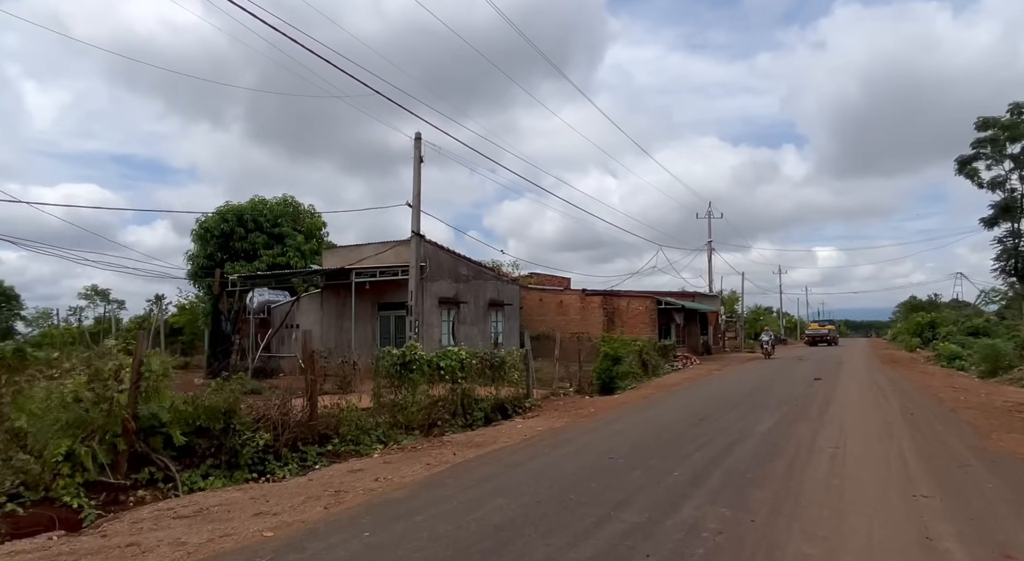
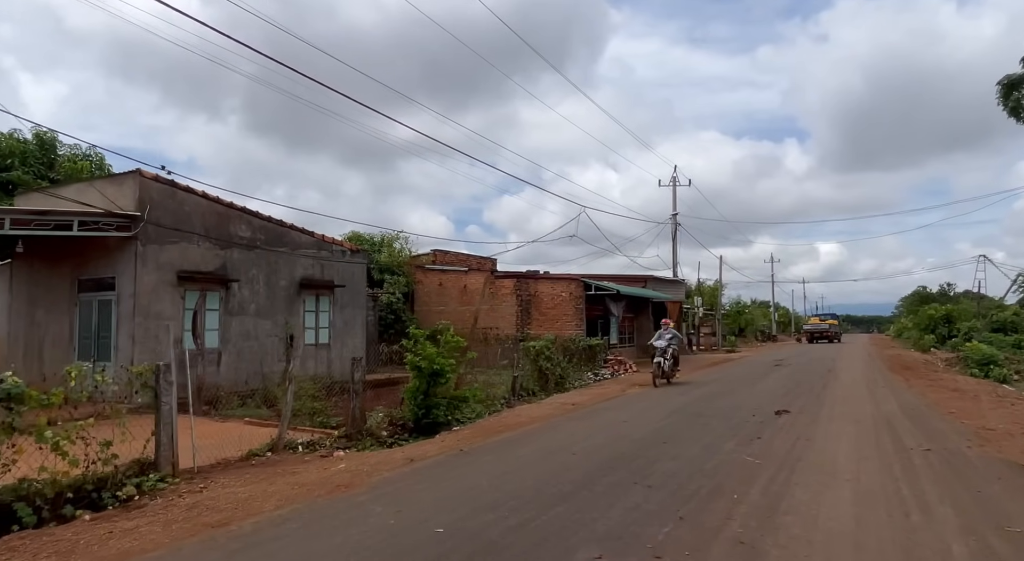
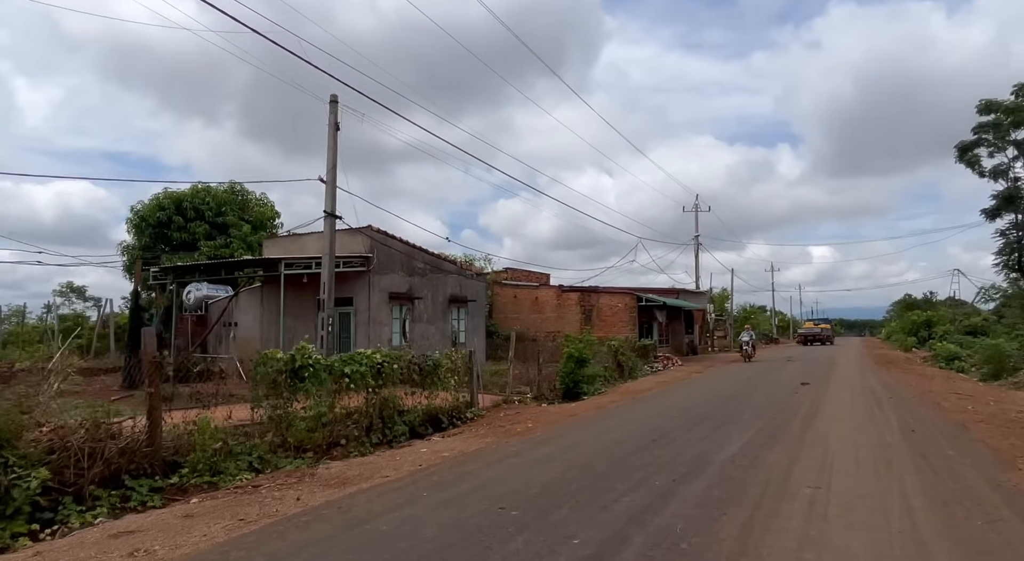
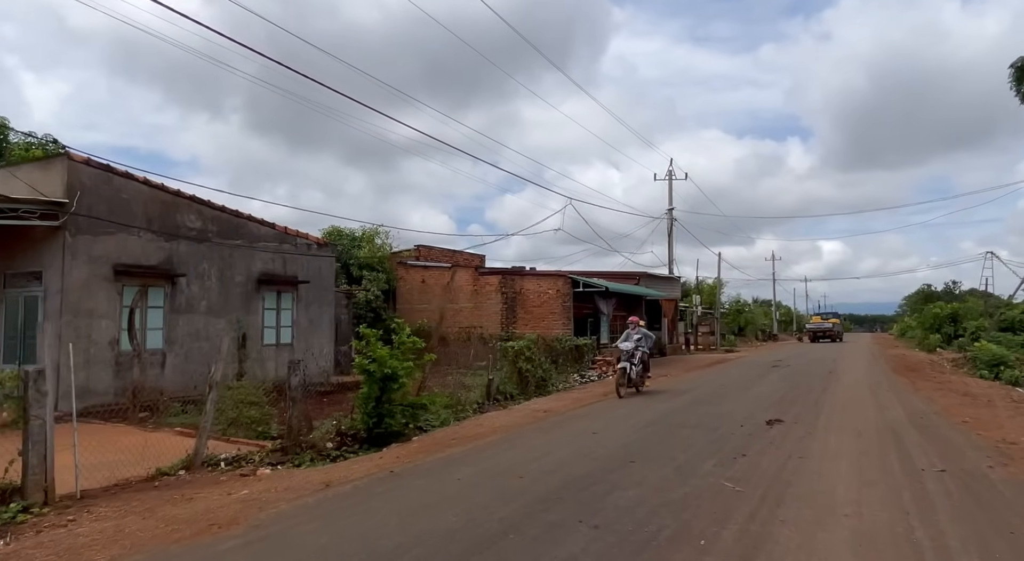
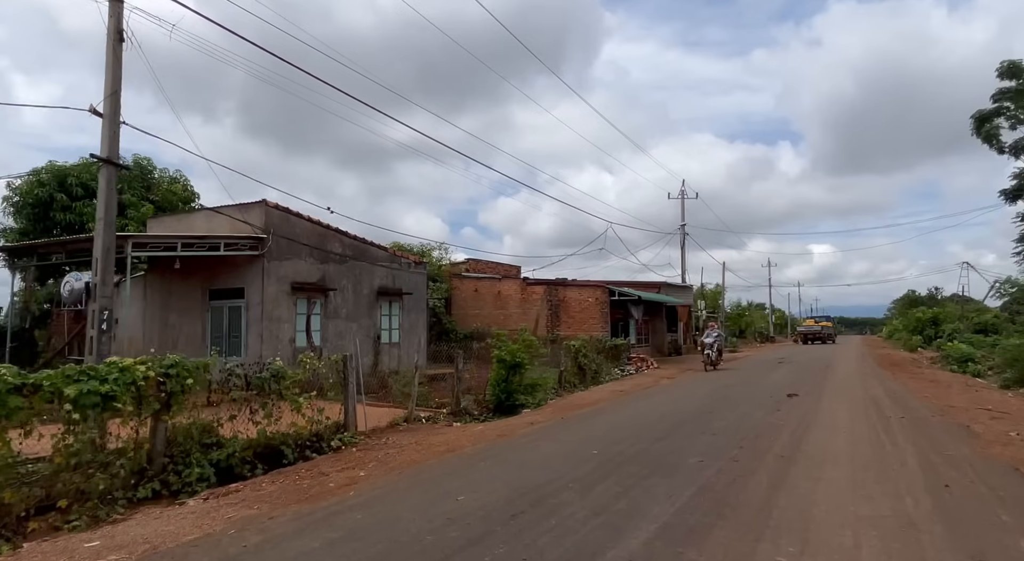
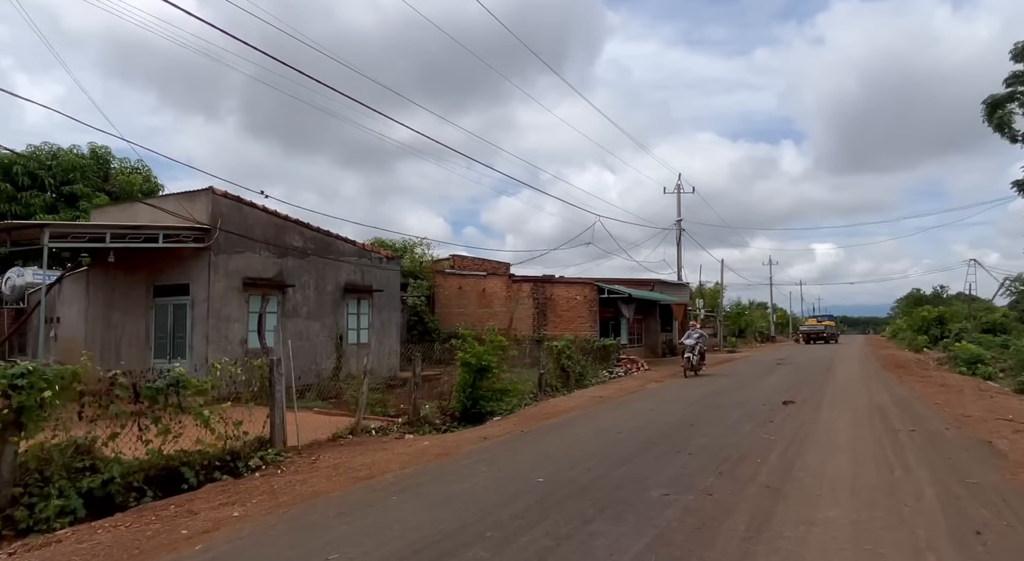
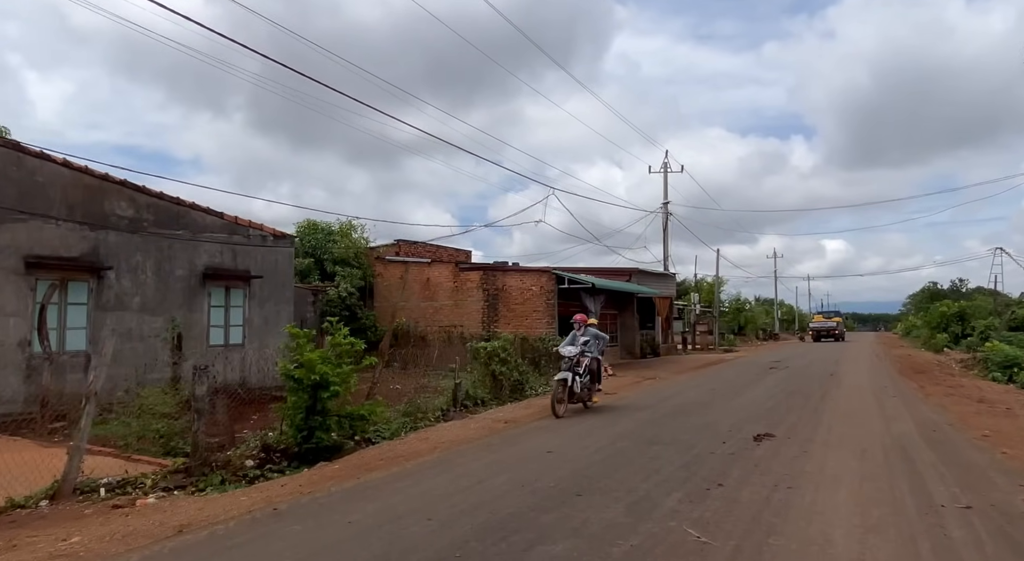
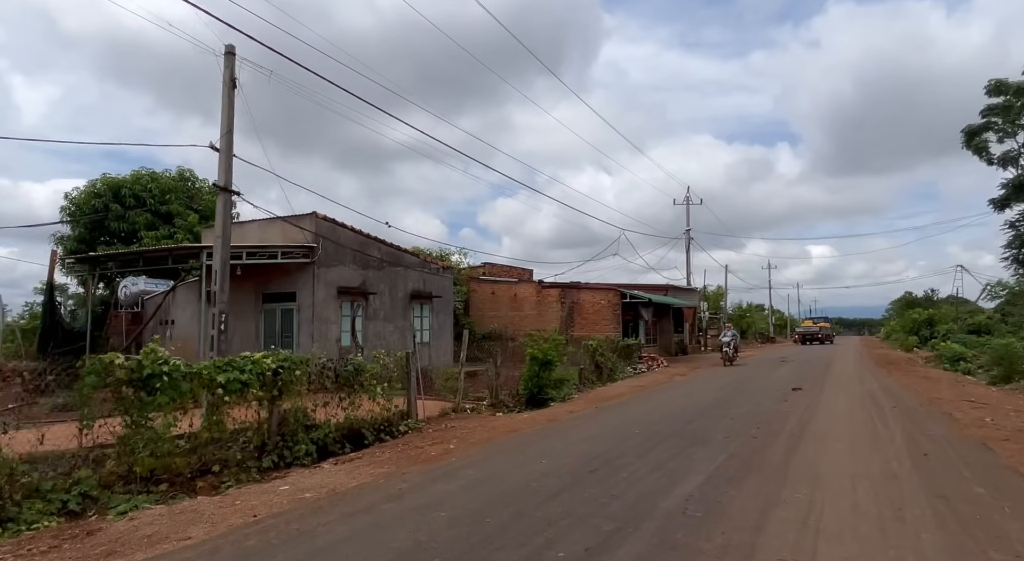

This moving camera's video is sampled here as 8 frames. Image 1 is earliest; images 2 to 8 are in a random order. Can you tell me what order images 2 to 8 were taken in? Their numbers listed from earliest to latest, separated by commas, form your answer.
3, 8, 5, 6, 2, 4, 7
